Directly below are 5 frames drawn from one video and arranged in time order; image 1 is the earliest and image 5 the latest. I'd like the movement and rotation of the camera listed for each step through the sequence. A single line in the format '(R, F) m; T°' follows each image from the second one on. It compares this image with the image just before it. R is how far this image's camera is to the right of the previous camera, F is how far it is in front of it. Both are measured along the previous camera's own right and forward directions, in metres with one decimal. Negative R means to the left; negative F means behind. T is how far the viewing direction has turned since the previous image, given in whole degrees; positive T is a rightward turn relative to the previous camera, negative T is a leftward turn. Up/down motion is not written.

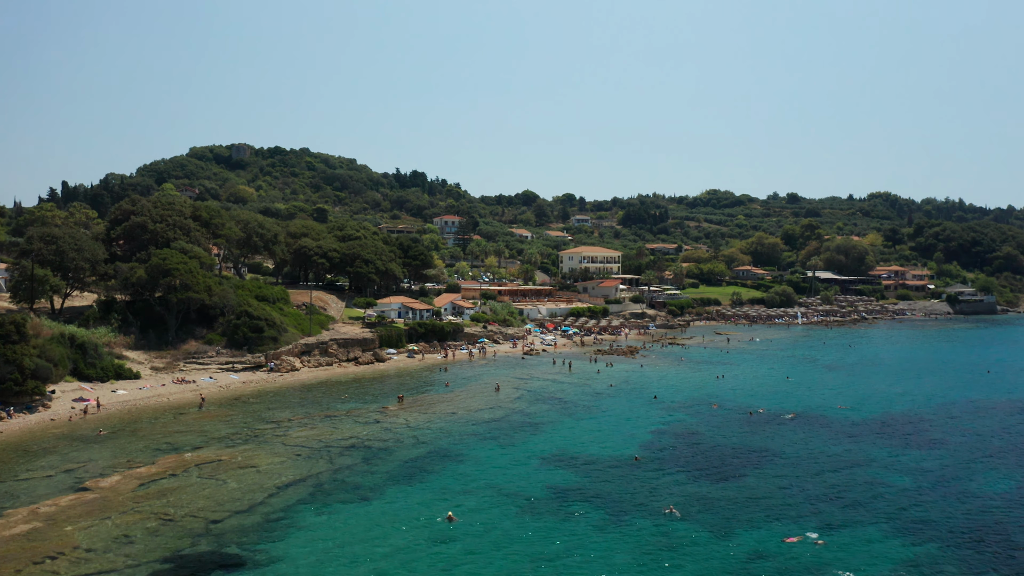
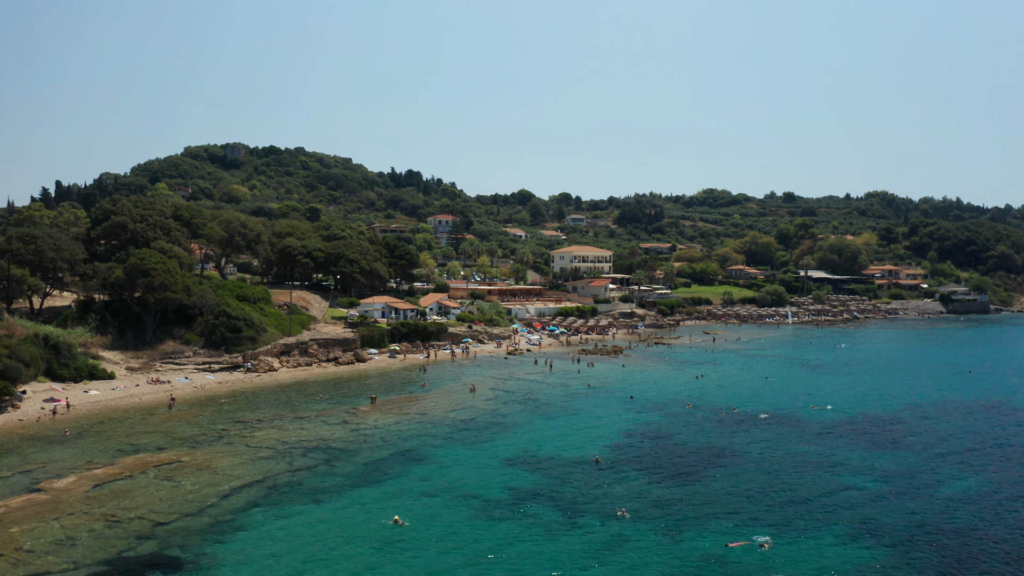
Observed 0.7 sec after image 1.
(+1.6, +0.1) m; 0°
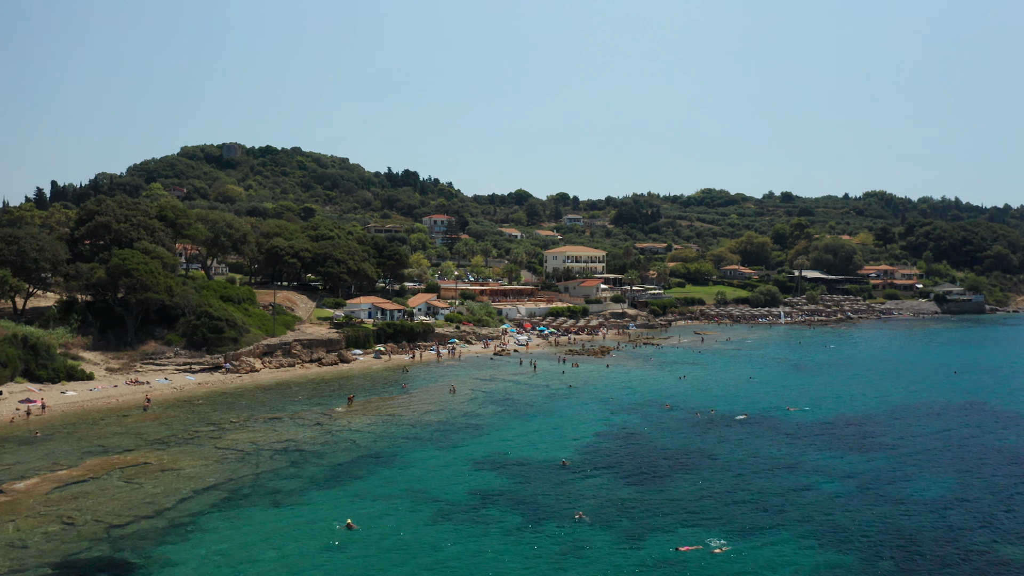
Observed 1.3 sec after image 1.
(+1.4, +0.1) m; 0°
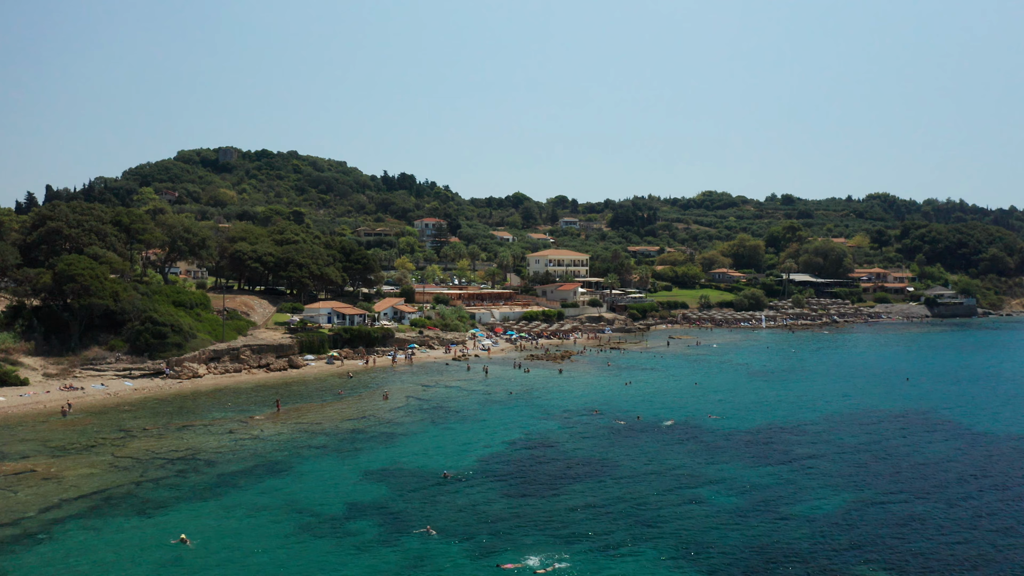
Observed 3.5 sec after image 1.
(+5.0, +0.2) m; -1°
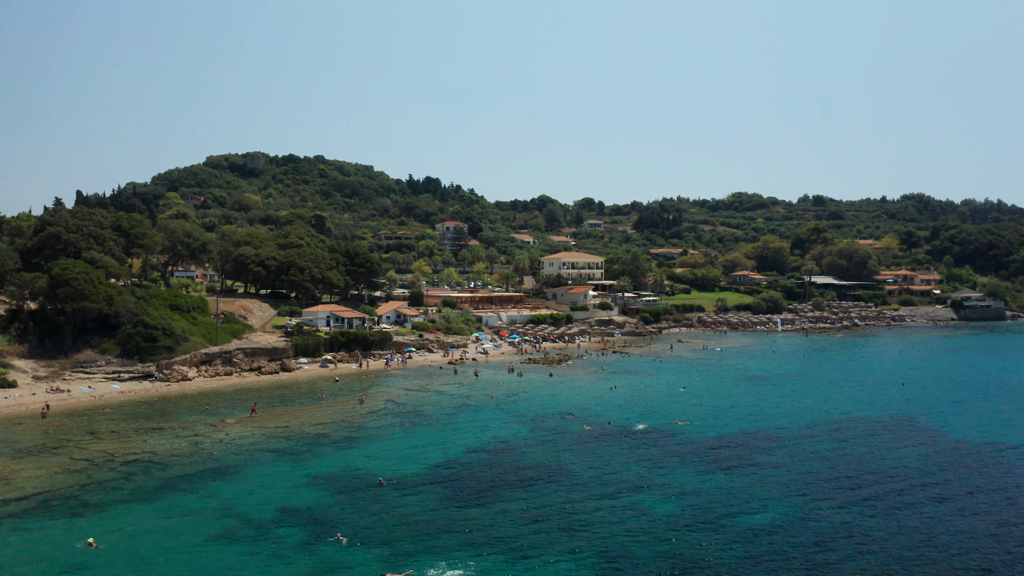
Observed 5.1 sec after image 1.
(+3.7, +0.5) m; -3°
